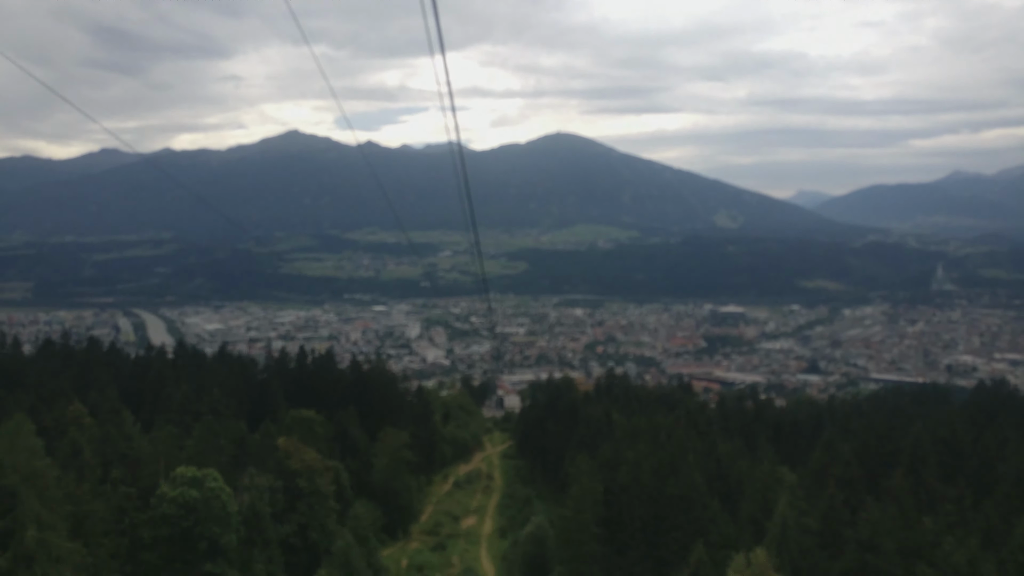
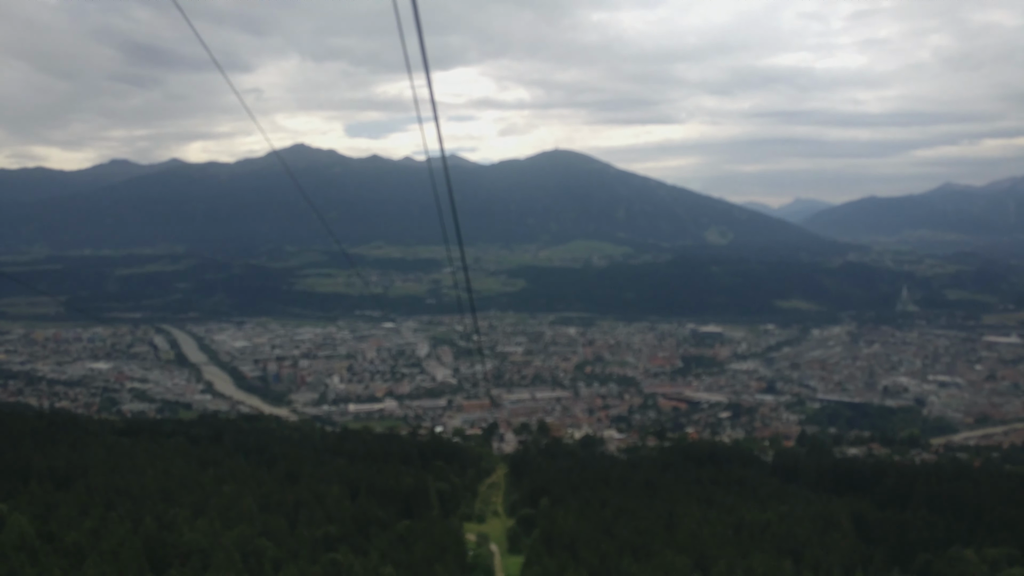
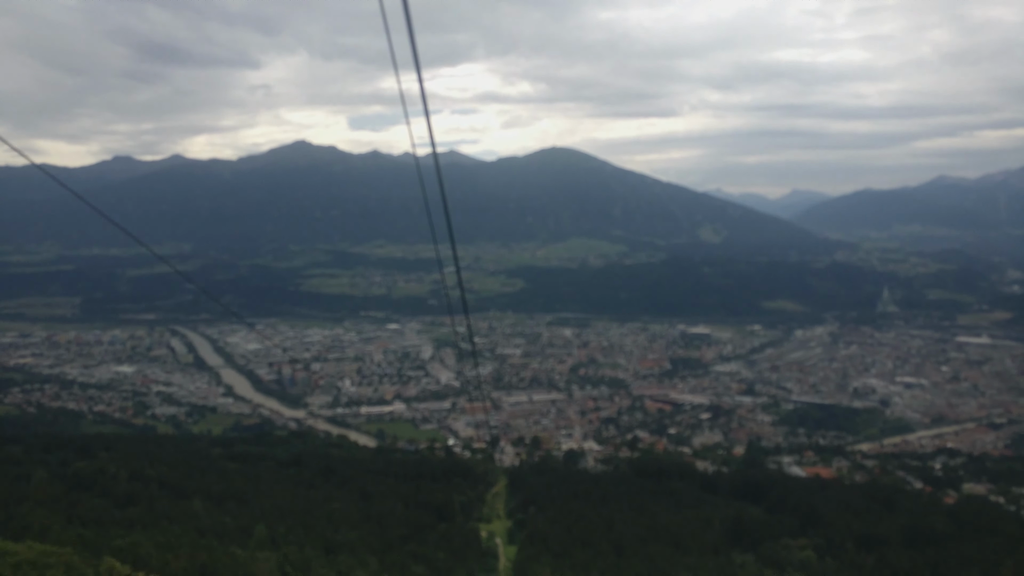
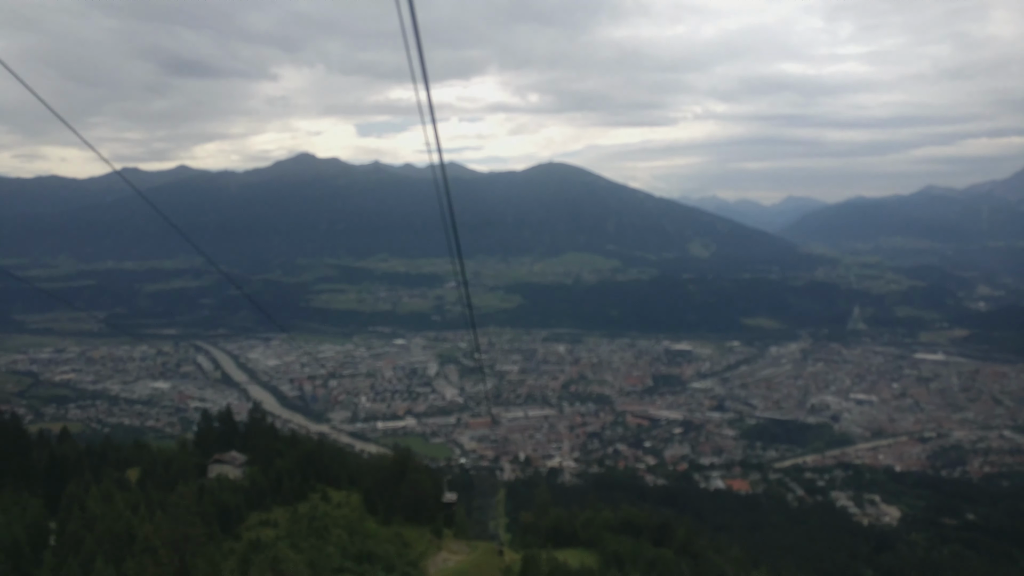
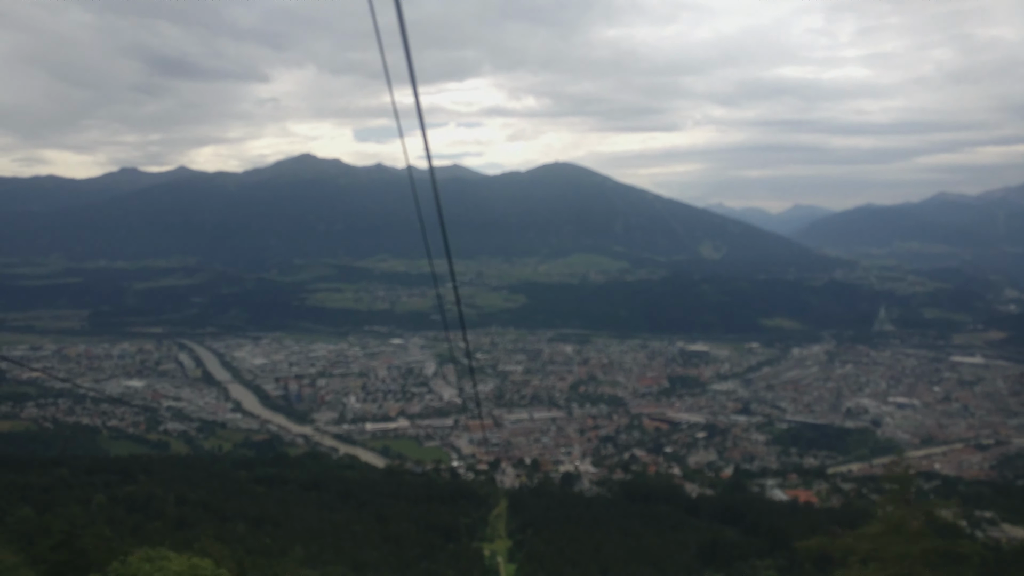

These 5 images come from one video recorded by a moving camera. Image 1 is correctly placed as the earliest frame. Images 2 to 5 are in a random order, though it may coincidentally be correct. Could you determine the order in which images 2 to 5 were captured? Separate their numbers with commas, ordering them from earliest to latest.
2, 3, 5, 4
